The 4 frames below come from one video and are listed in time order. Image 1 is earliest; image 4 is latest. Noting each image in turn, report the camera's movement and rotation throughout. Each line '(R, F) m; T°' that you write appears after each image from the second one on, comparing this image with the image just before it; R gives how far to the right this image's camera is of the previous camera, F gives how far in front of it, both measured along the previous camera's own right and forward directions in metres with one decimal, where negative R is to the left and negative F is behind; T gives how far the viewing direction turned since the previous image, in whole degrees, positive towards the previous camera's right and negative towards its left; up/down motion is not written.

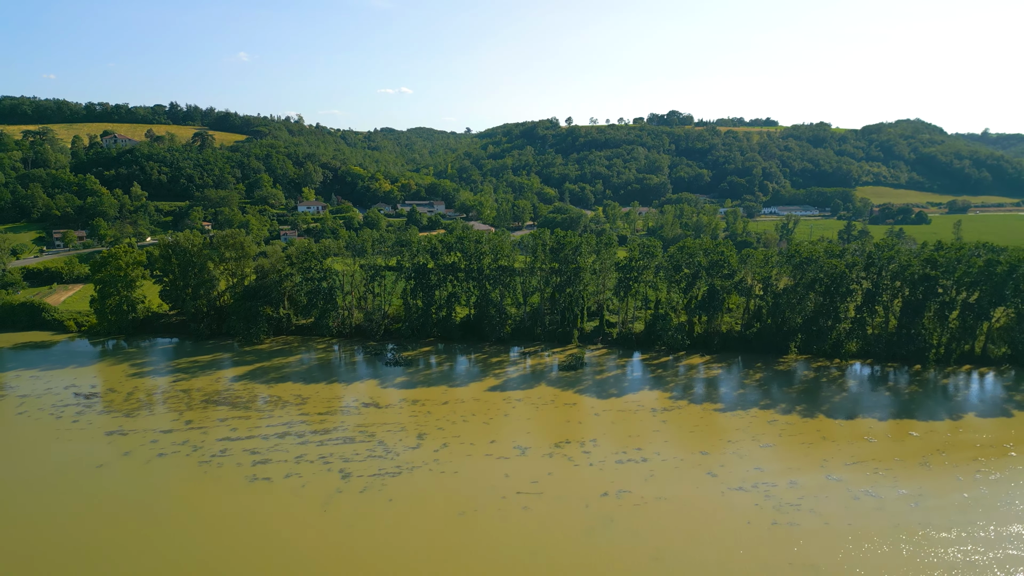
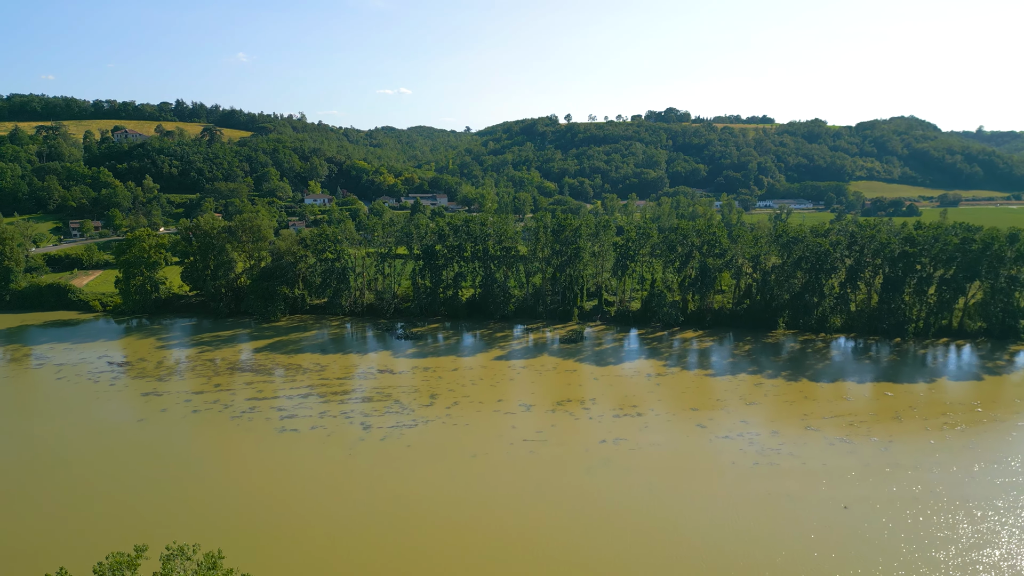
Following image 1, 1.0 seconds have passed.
(-0.2, -2.3) m; 0°
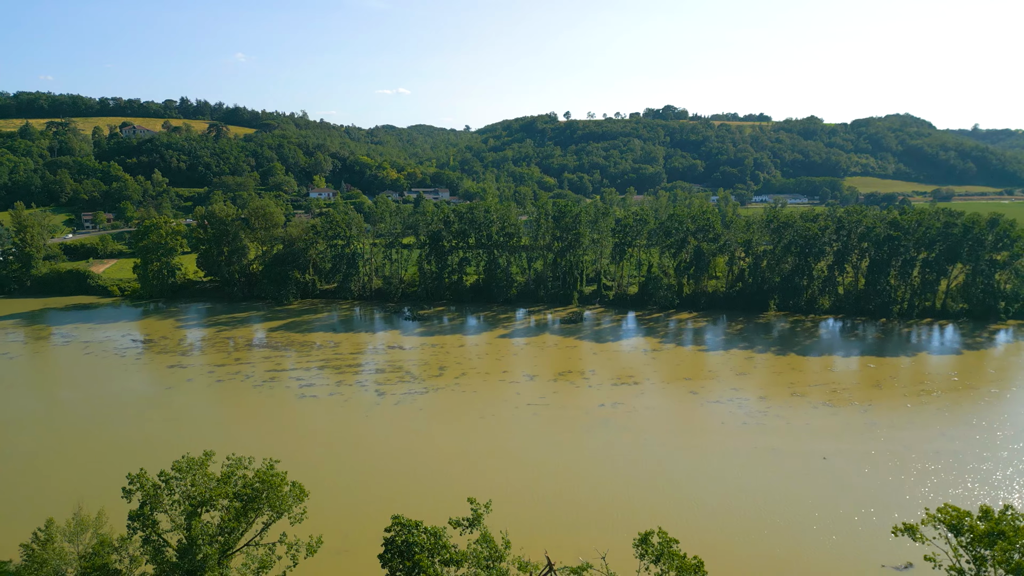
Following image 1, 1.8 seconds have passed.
(-0.2, -1.9) m; 0°
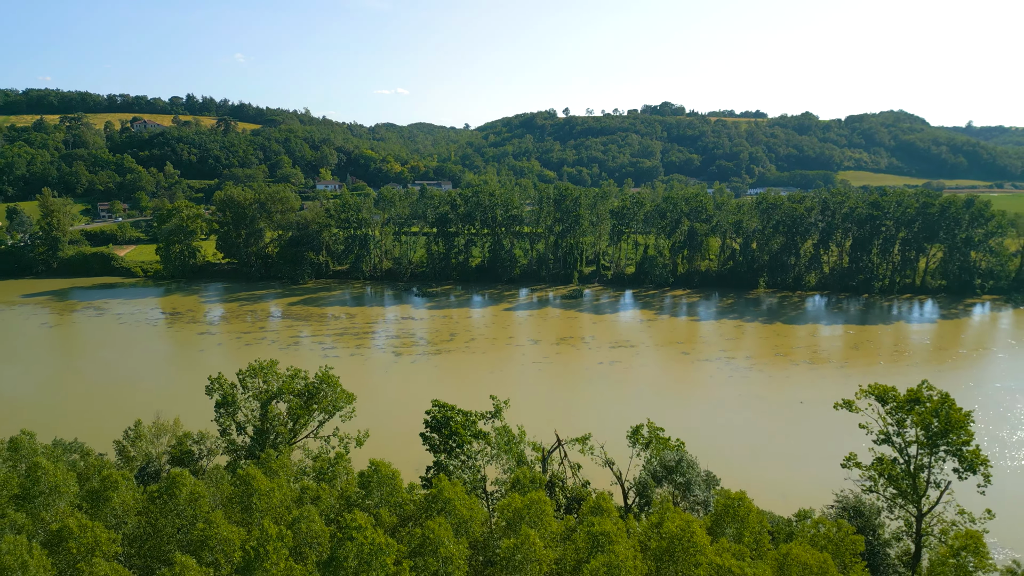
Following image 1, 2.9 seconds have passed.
(-0.2, -2.5) m; 0°
